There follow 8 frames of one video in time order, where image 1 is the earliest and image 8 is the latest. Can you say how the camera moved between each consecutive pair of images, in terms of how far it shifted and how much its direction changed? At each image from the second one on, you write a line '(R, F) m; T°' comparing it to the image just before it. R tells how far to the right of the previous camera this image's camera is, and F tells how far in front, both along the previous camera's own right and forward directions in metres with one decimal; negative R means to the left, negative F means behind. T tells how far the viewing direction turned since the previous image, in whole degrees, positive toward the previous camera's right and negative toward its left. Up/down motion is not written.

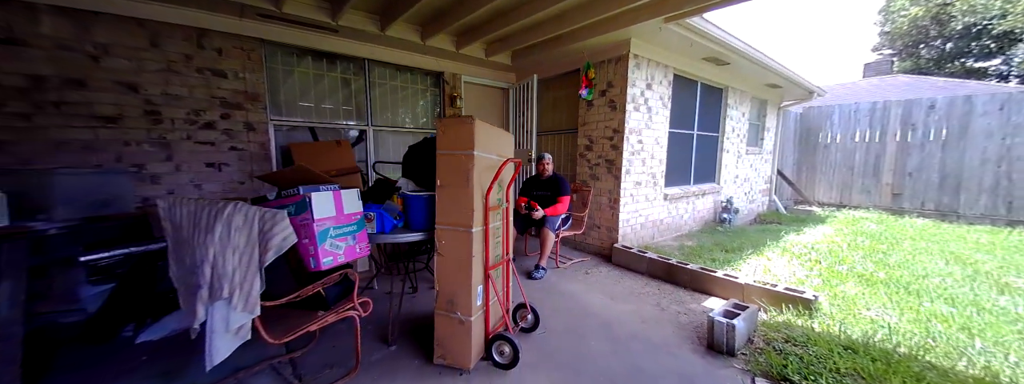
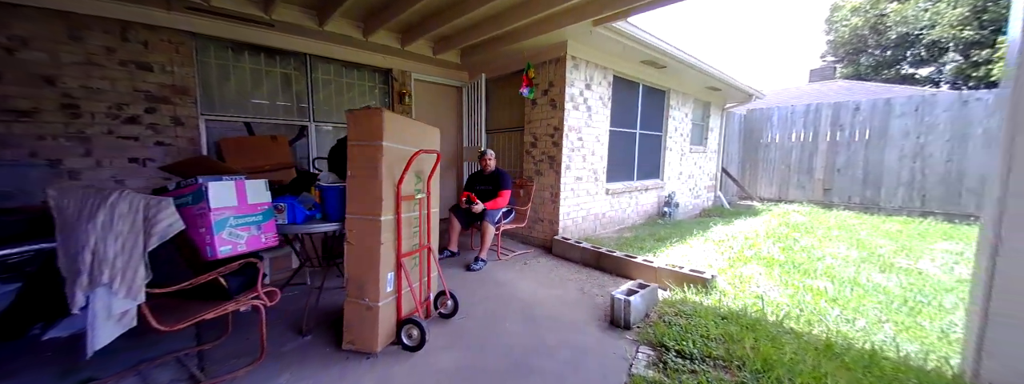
(+0.4, -0.1) m; +3°
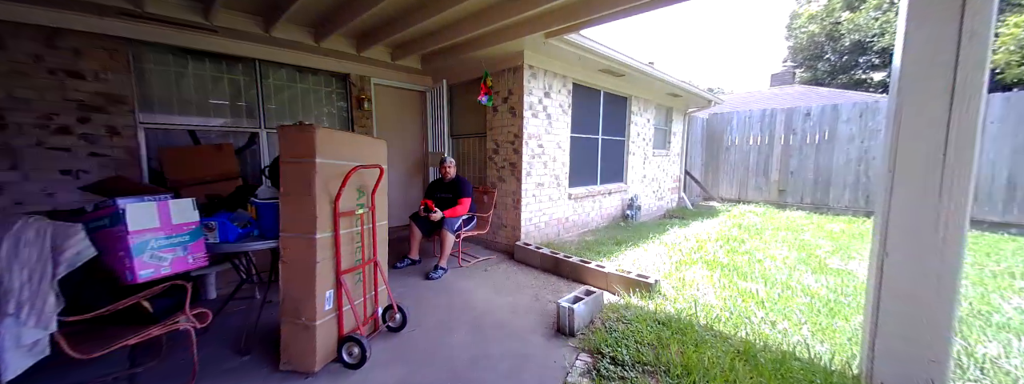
(+0.3, 0.0) m; +3°
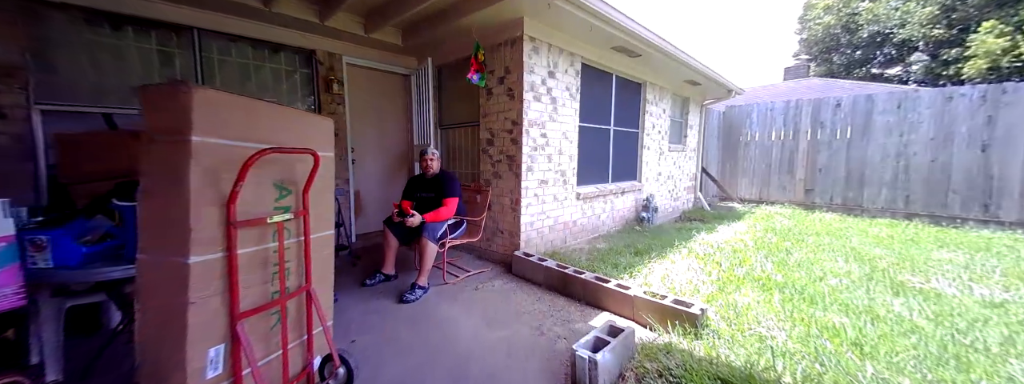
(0.0, +0.7) m; 0°
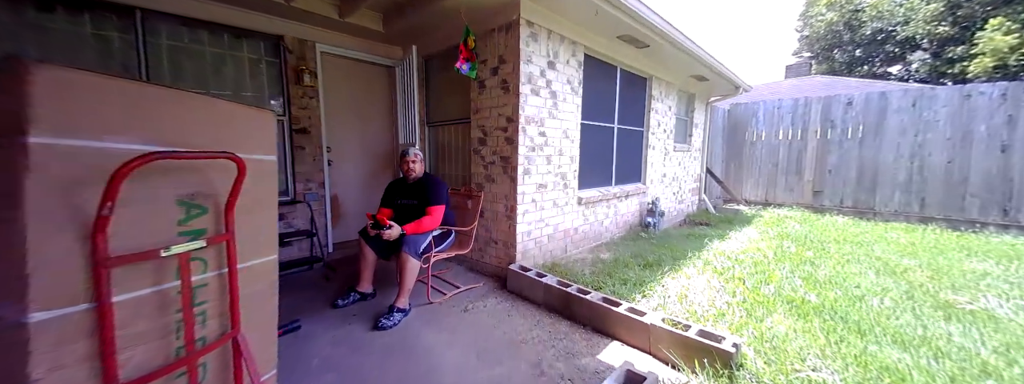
(0.0, +0.4) m; +1°
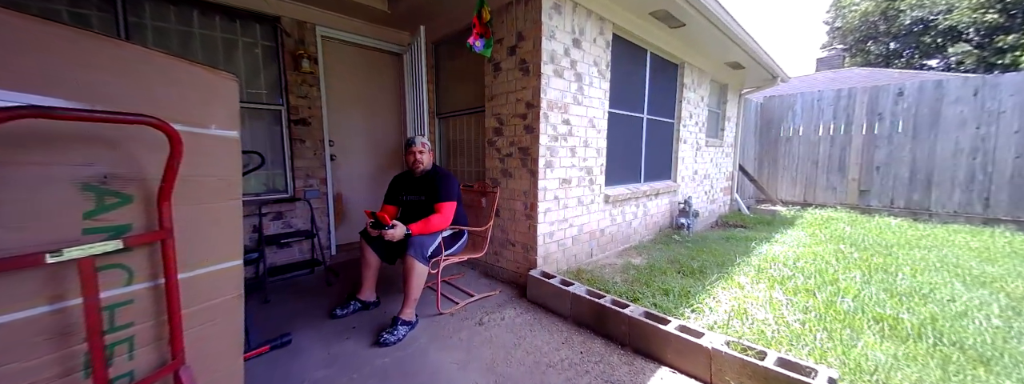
(-0.1, +0.3) m; -2°
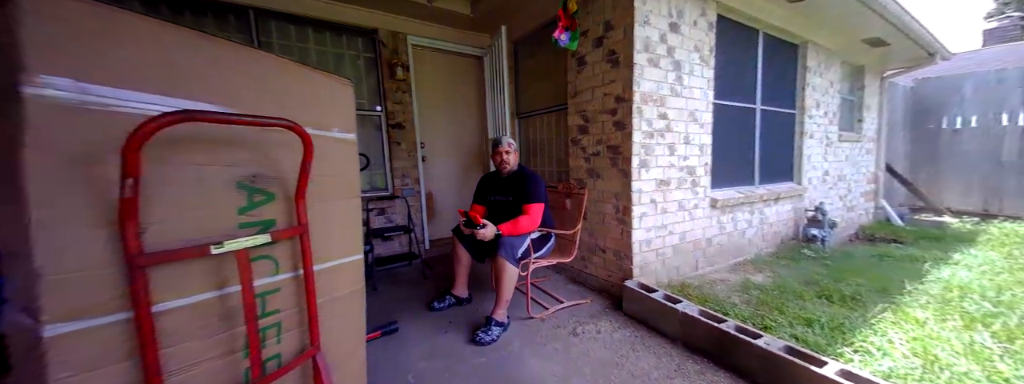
(-0.2, +0.1) m; -13°
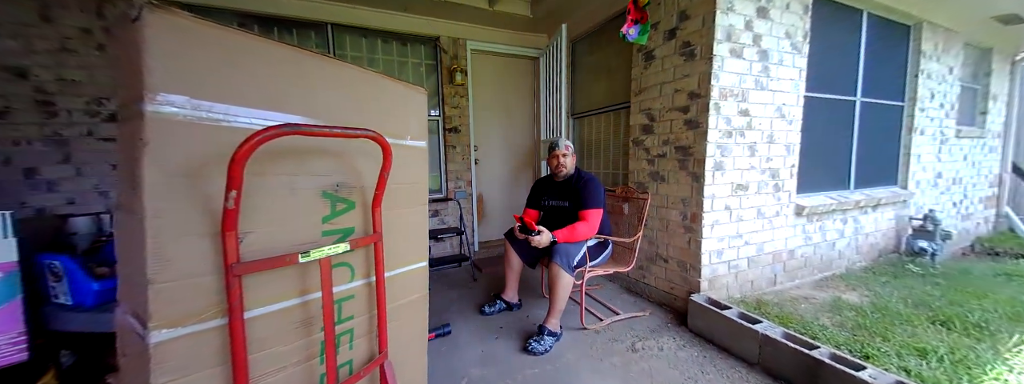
(-0.1, +0.1) m; -7°
